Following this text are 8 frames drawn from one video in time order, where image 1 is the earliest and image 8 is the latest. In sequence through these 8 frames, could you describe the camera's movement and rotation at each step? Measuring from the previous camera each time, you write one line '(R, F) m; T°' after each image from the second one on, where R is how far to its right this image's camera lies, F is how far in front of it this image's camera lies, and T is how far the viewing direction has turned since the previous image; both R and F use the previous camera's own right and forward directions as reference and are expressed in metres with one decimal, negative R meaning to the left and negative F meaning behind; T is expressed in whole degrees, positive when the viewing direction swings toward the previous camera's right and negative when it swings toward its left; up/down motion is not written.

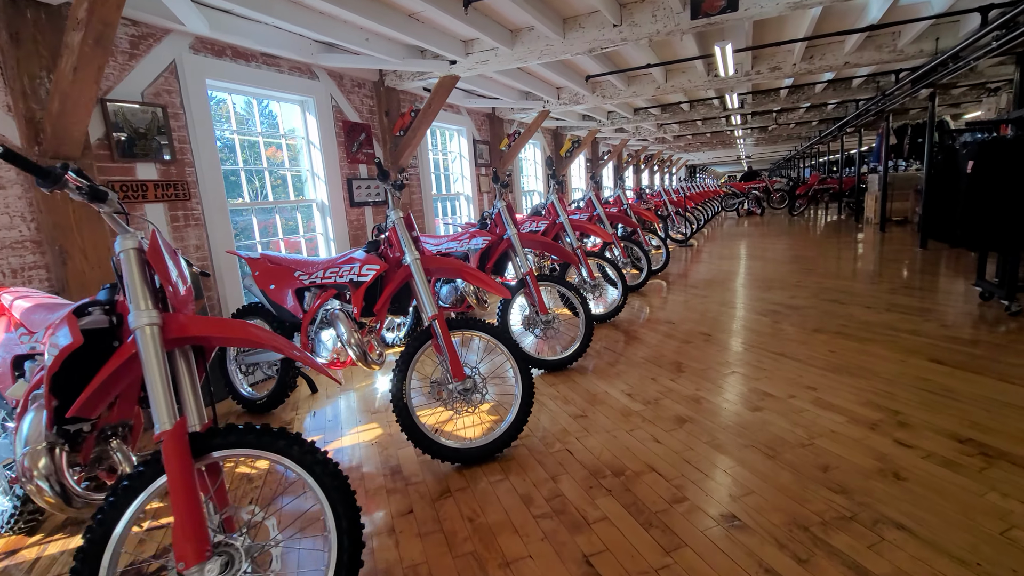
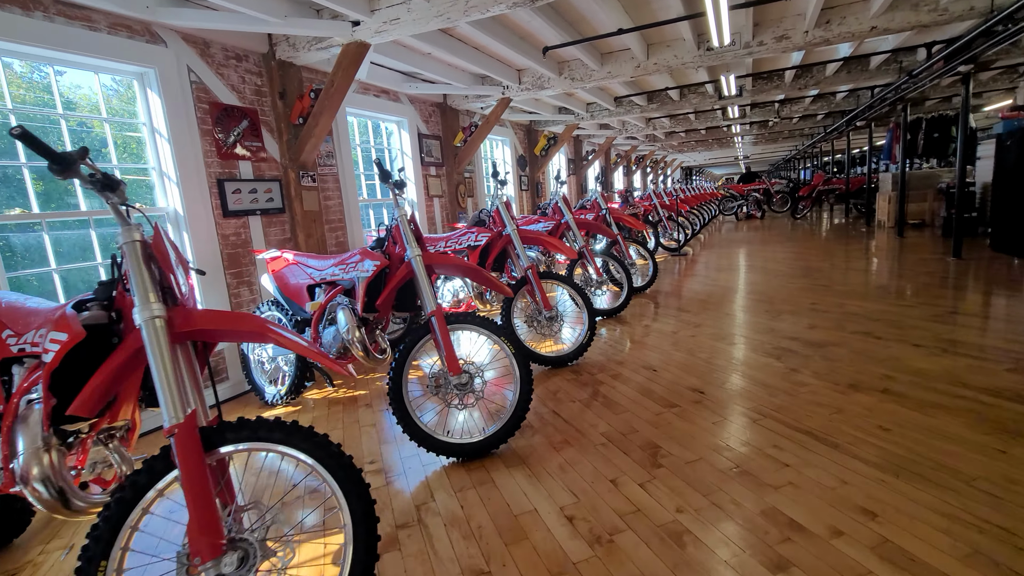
(+0.3, +0.7) m; 0°
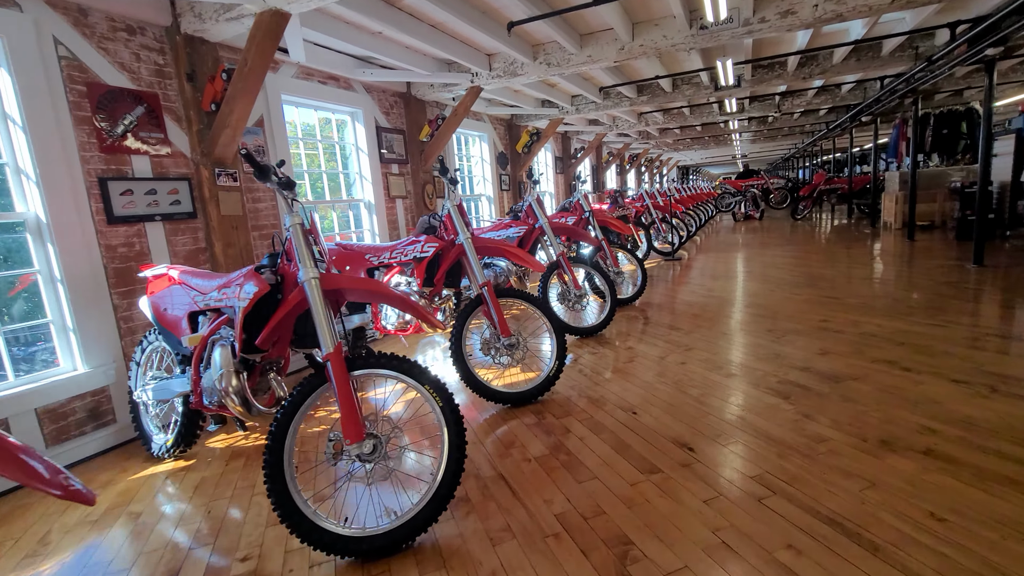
(+0.2, +0.4) m; 0°
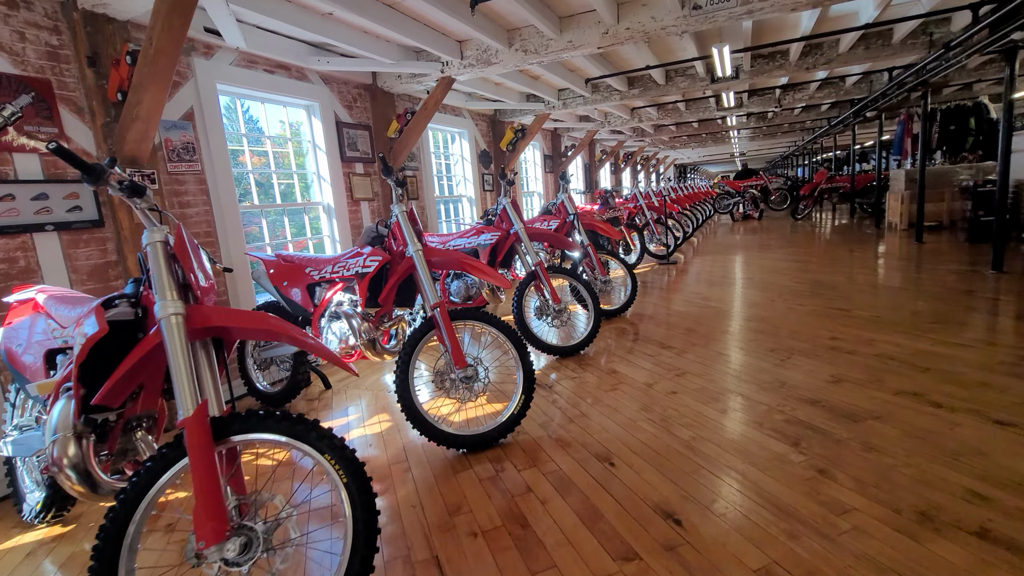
(+0.1, +0.3) m; 0°
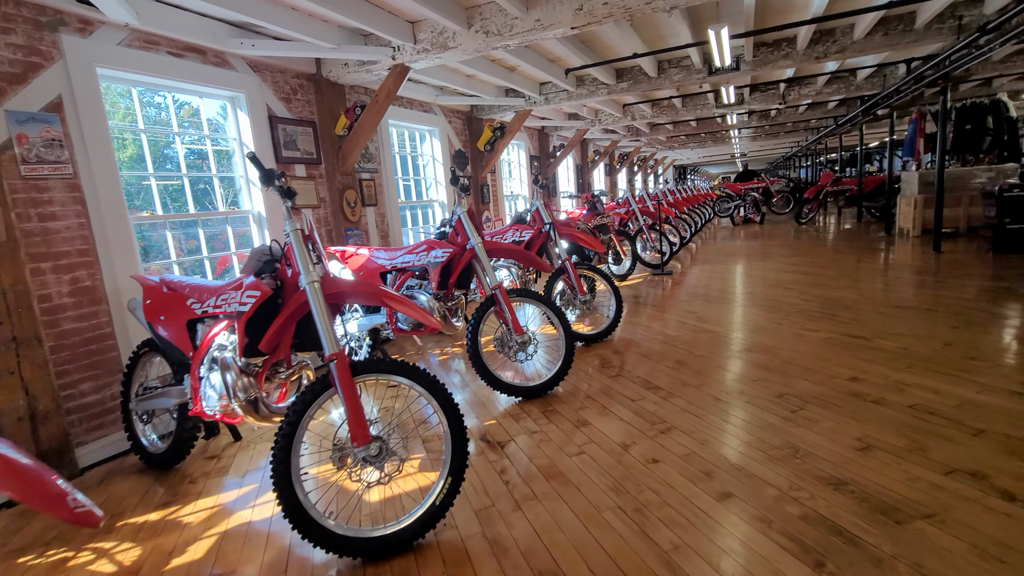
(+0.2, +0.4) m; 0°
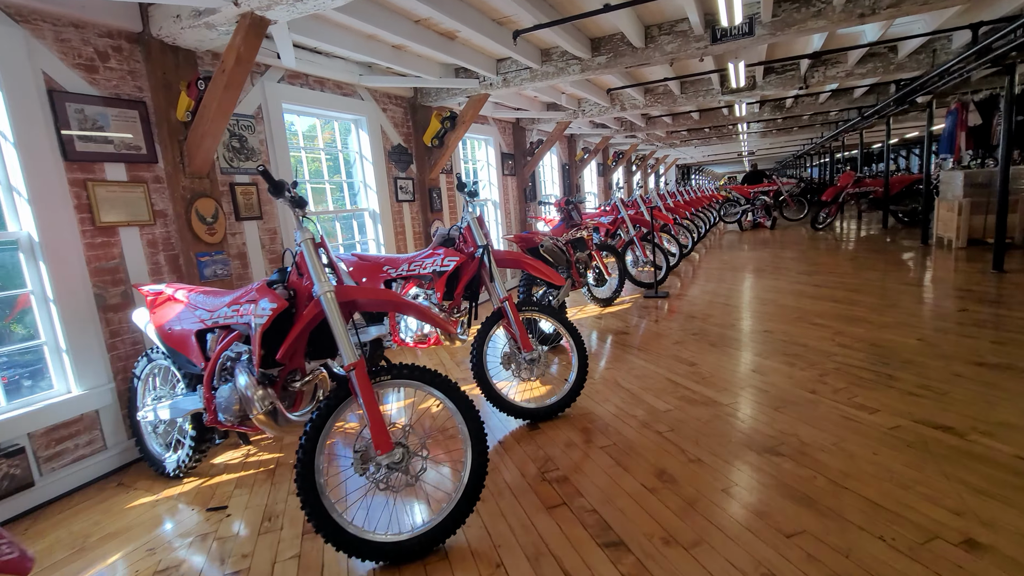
(+0.3, +0.8) m; -1°
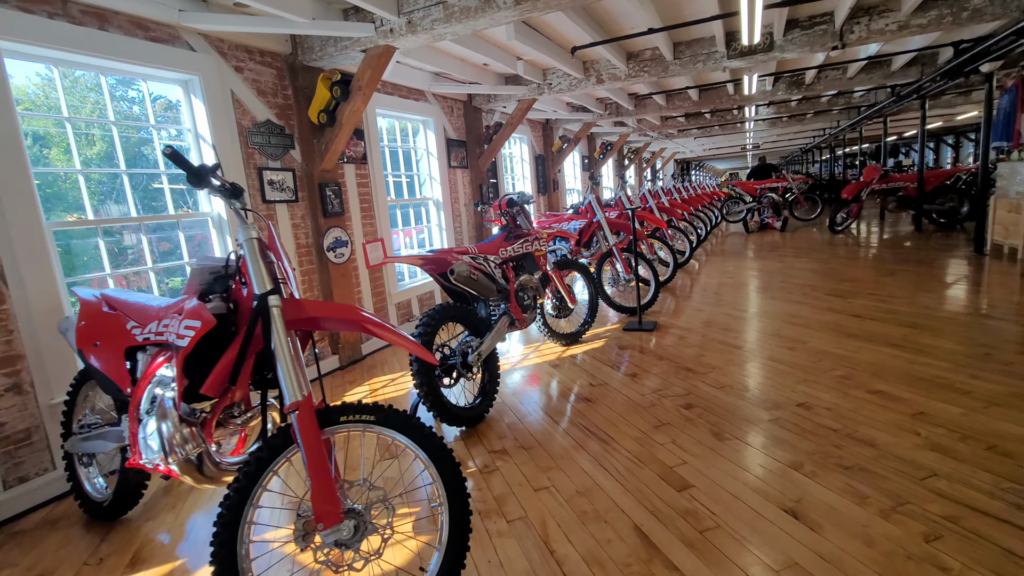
(+0.4, +1.0) m; 0°
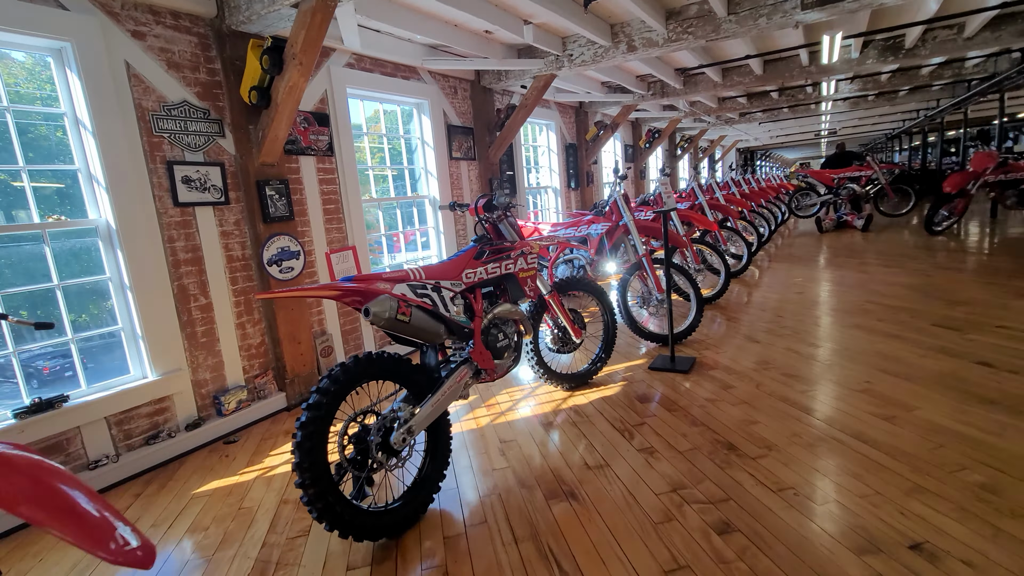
(+0.3, +0.6) m; -6°
